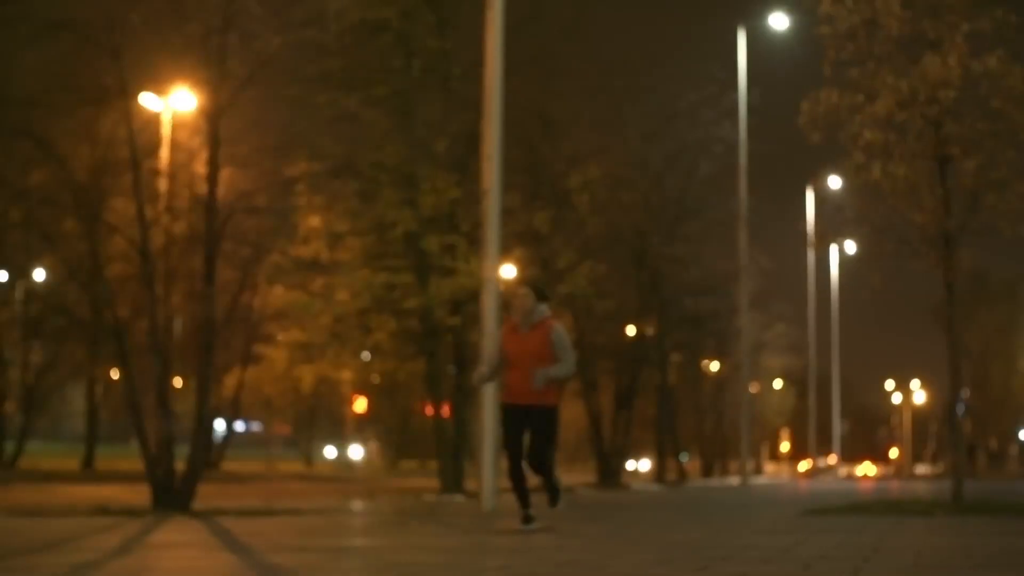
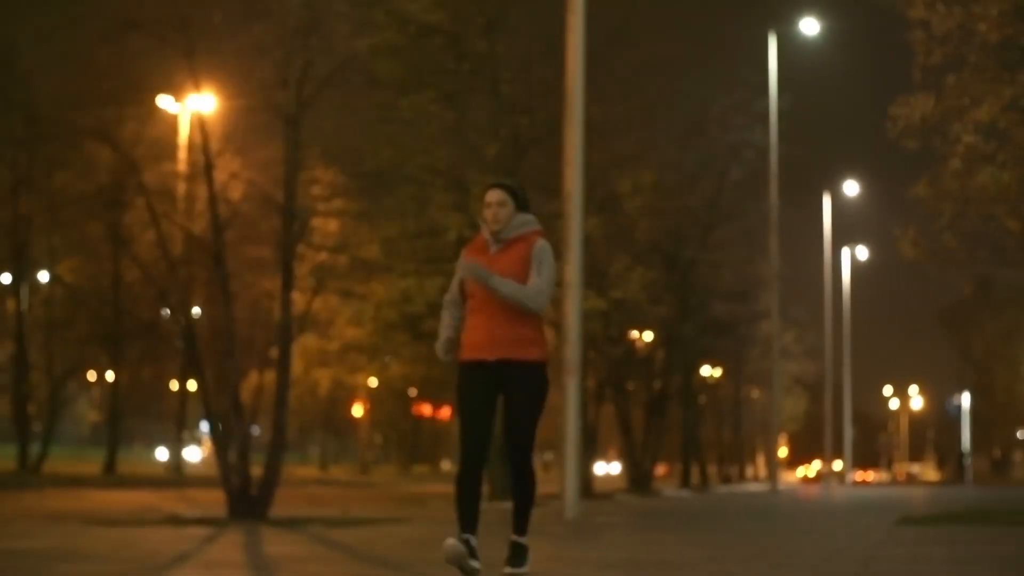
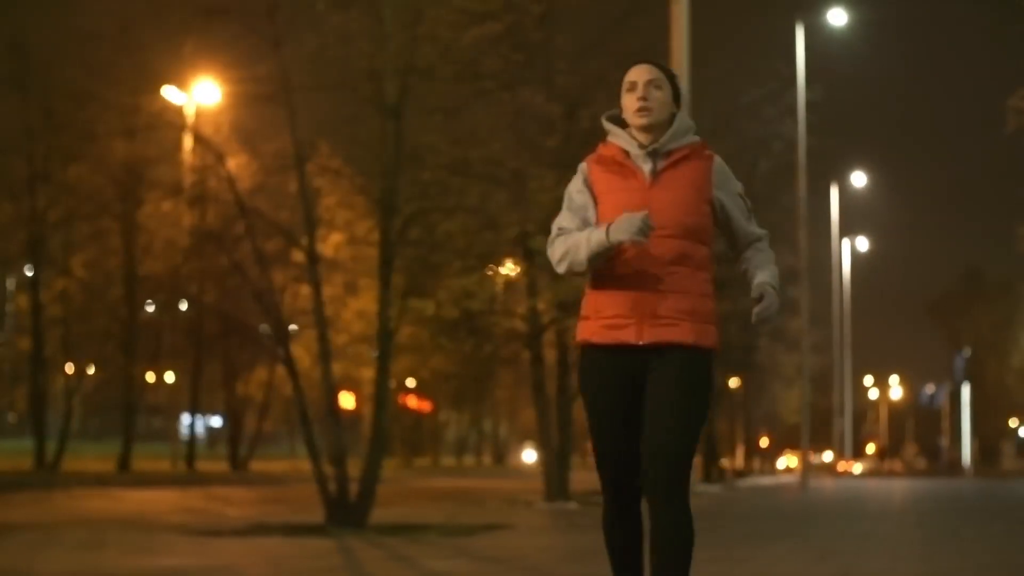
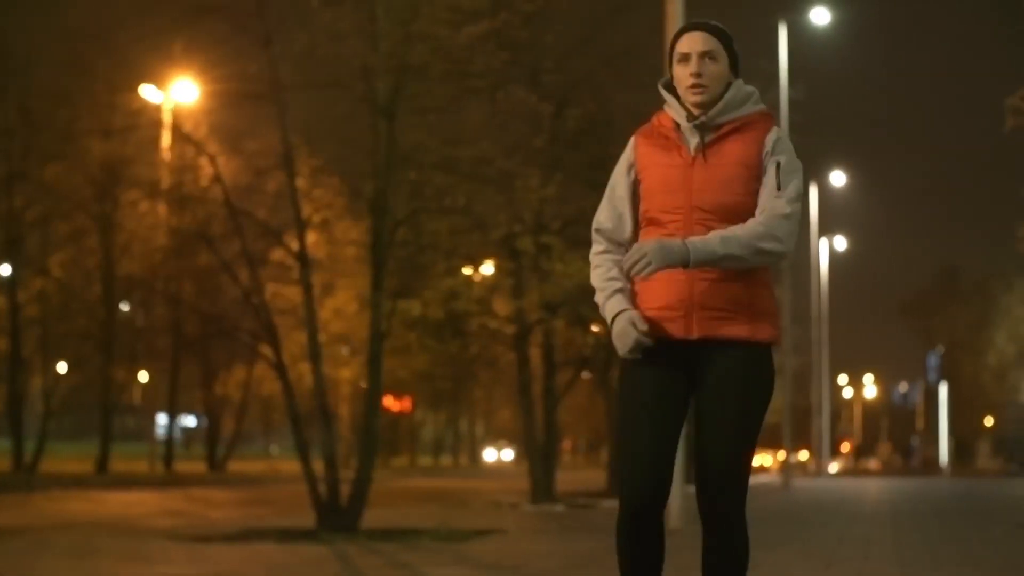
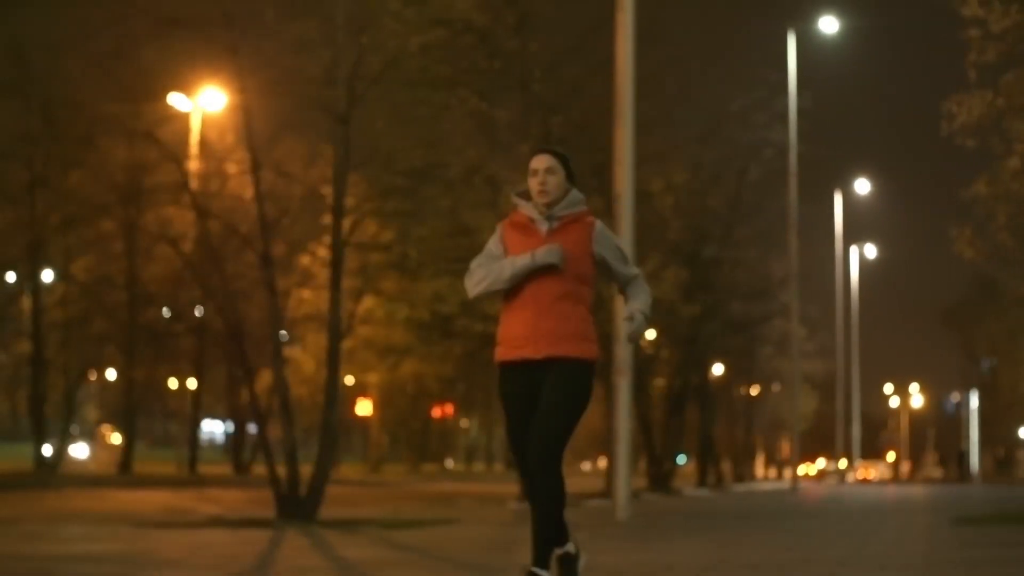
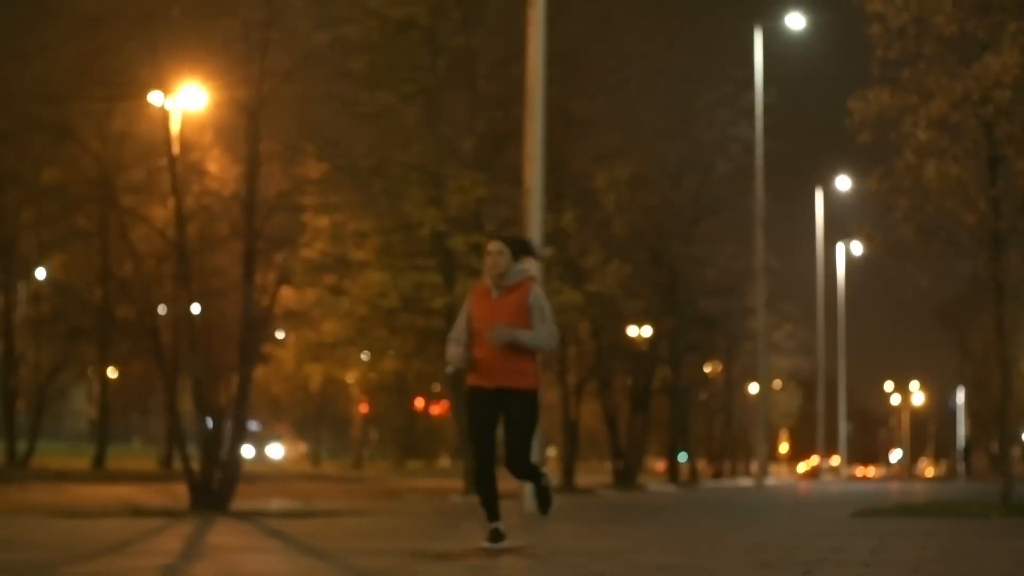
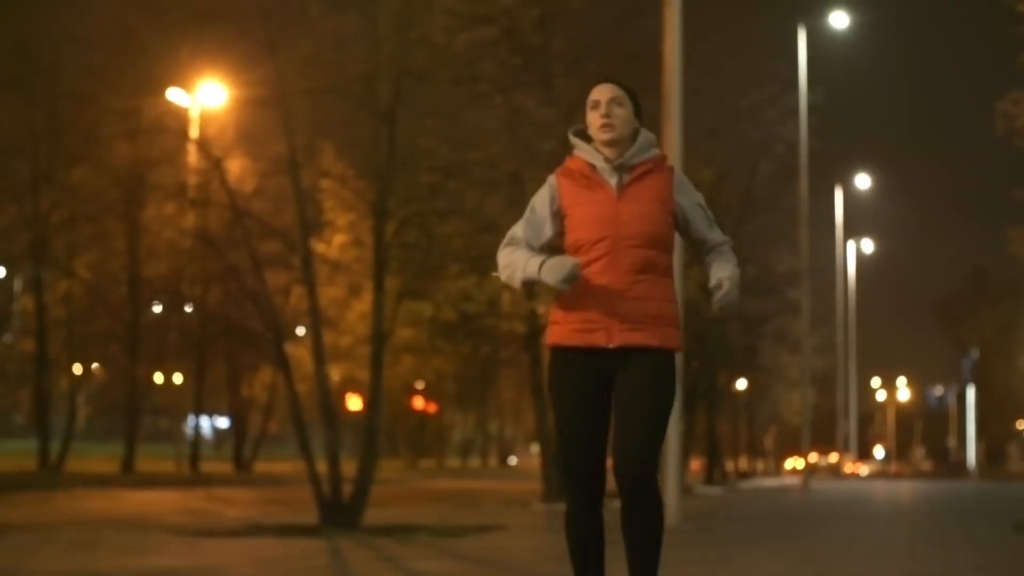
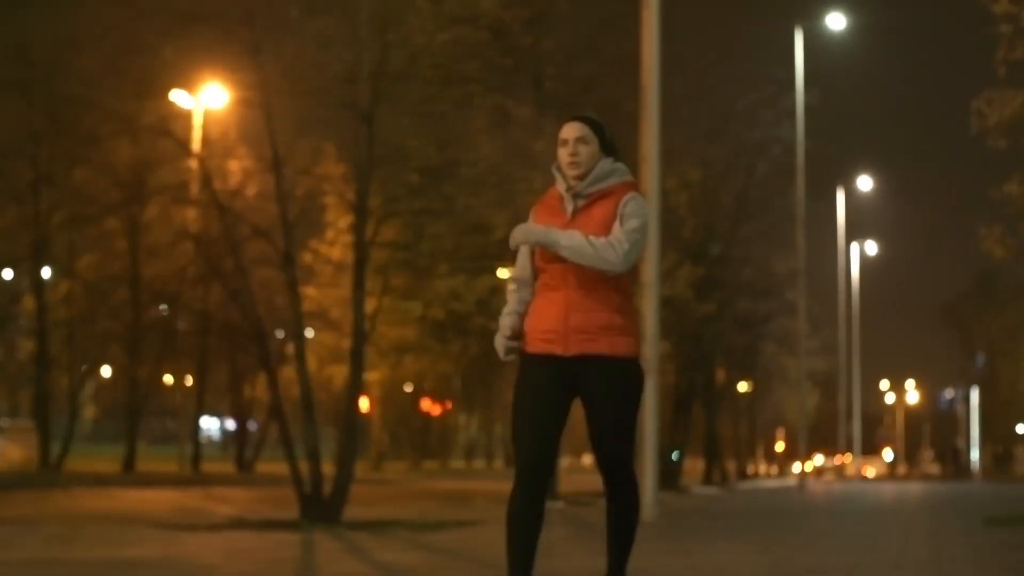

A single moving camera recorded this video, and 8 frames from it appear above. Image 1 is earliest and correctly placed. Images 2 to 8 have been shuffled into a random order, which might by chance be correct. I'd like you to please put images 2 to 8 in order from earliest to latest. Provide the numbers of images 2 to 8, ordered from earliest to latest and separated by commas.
6, 2, 5, 8, 7, 3, 4
